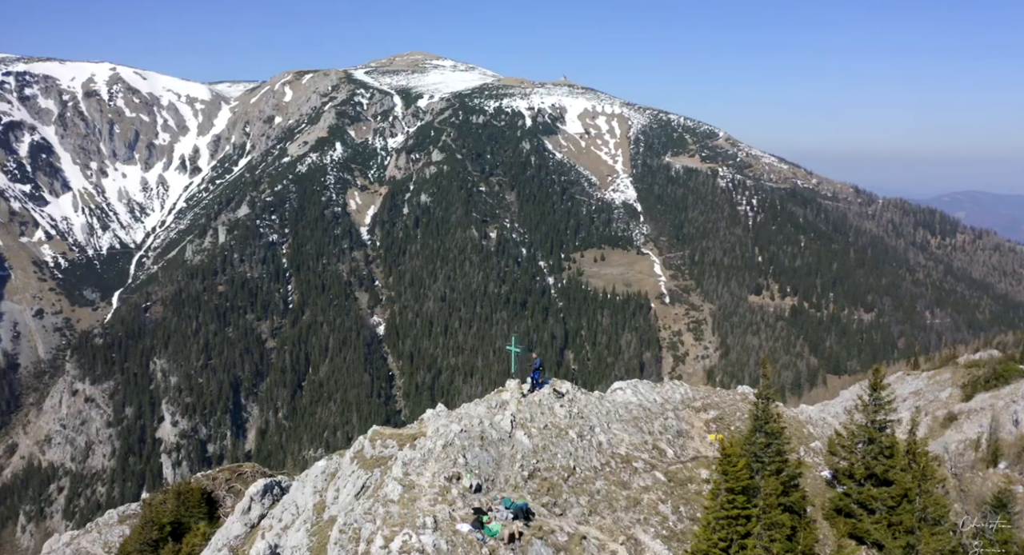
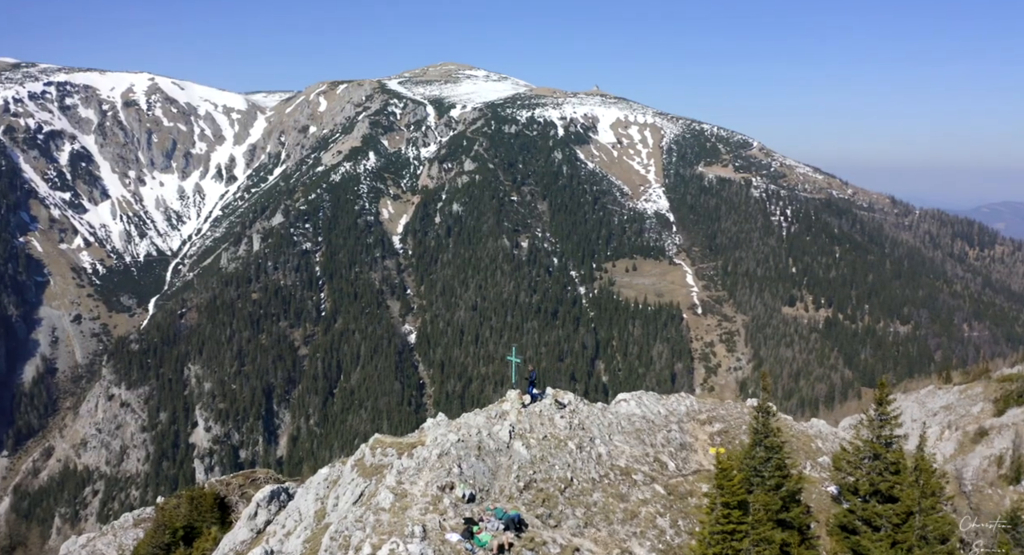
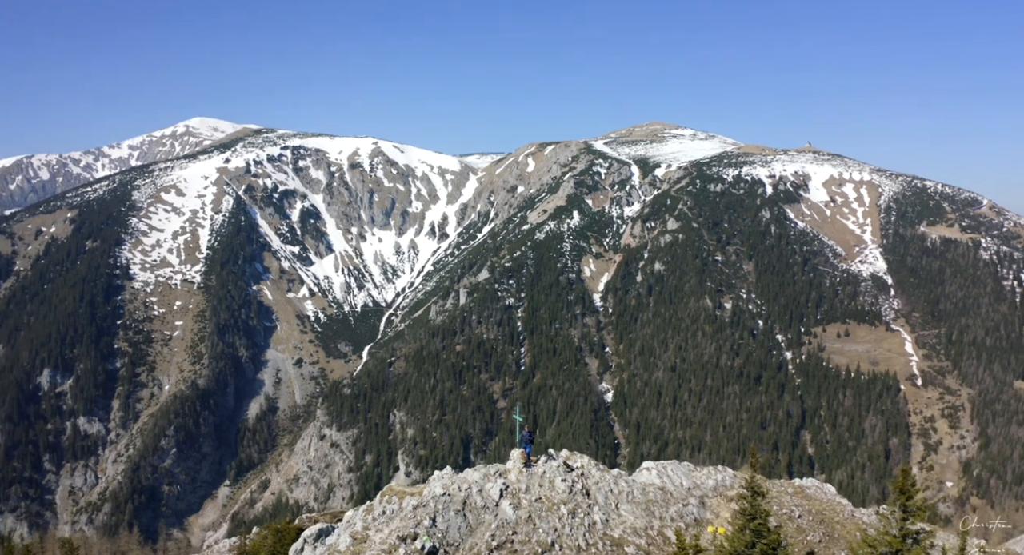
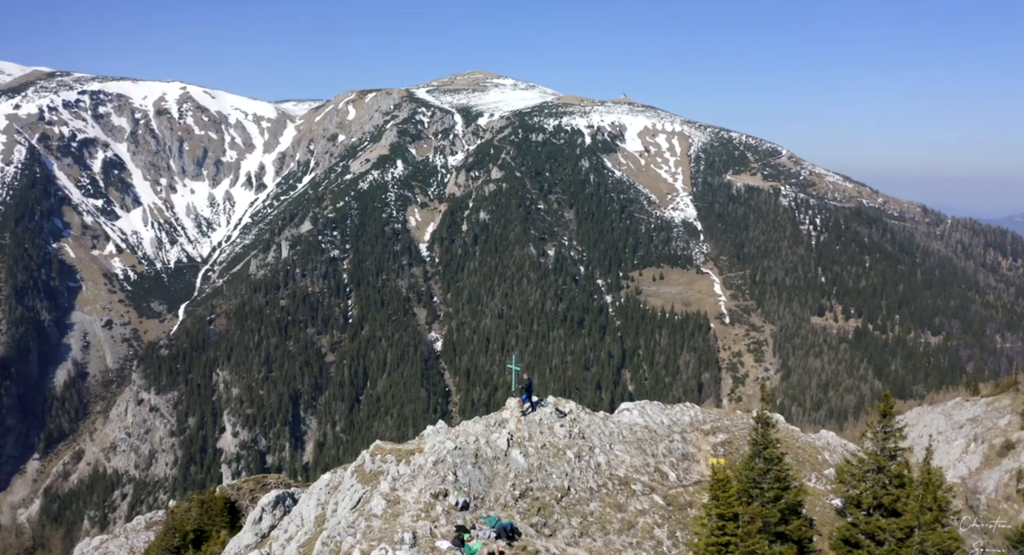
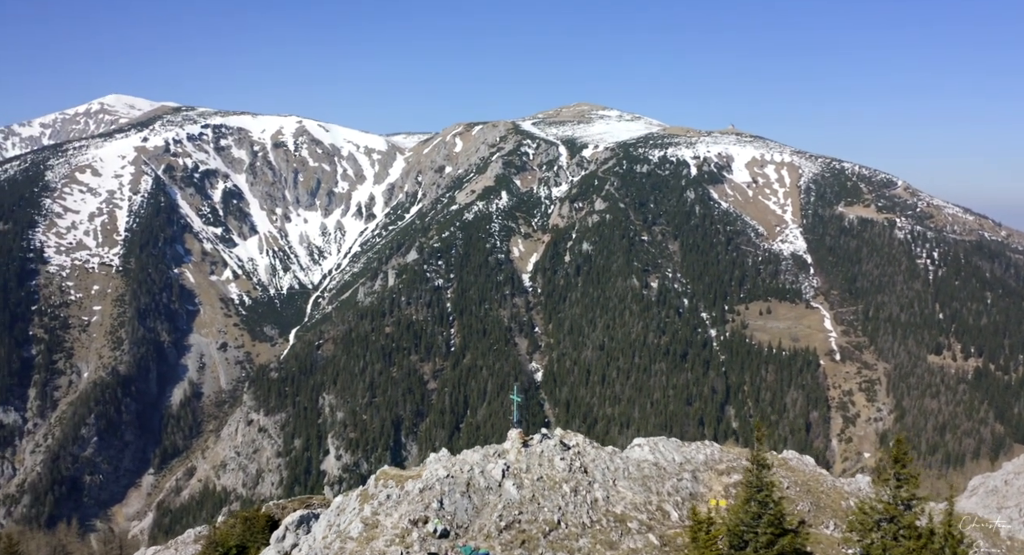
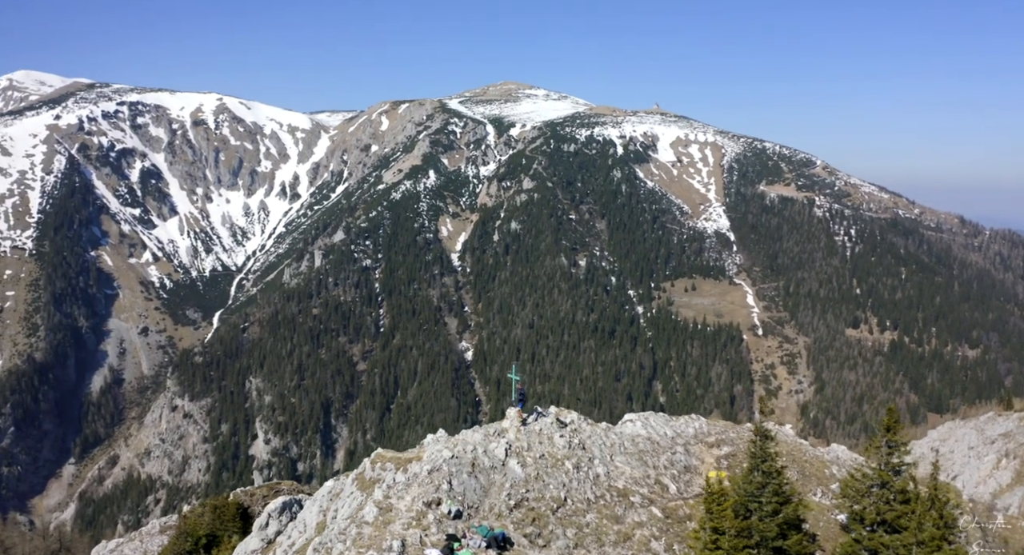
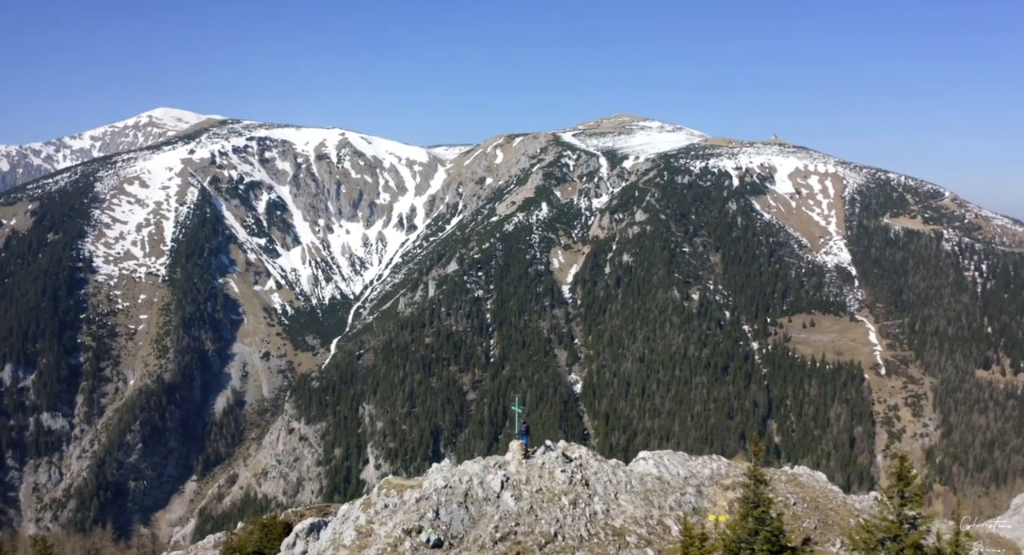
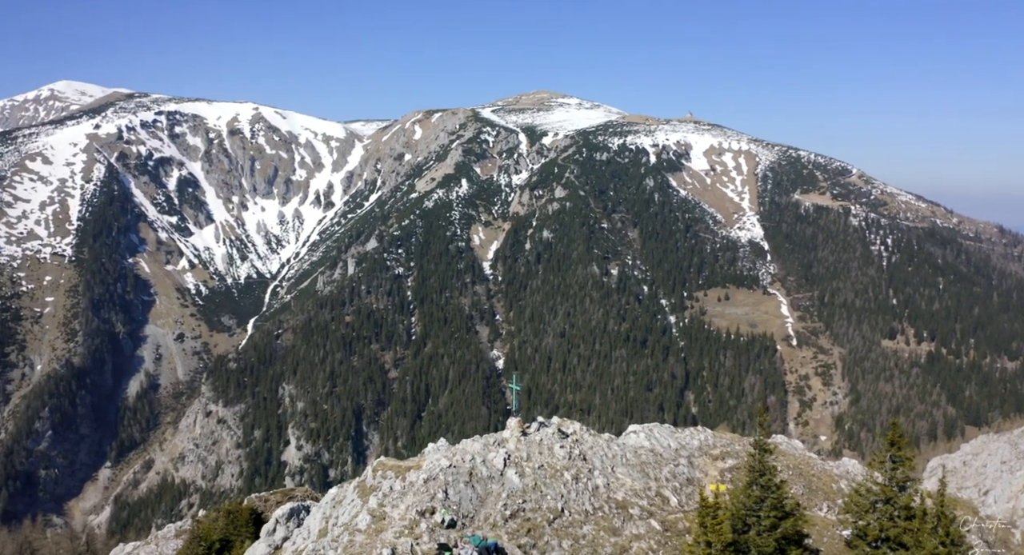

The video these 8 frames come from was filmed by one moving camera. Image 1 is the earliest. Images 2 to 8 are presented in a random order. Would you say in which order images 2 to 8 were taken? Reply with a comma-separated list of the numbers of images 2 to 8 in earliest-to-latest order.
2, 4, 6, 8, 5, 7, 3
